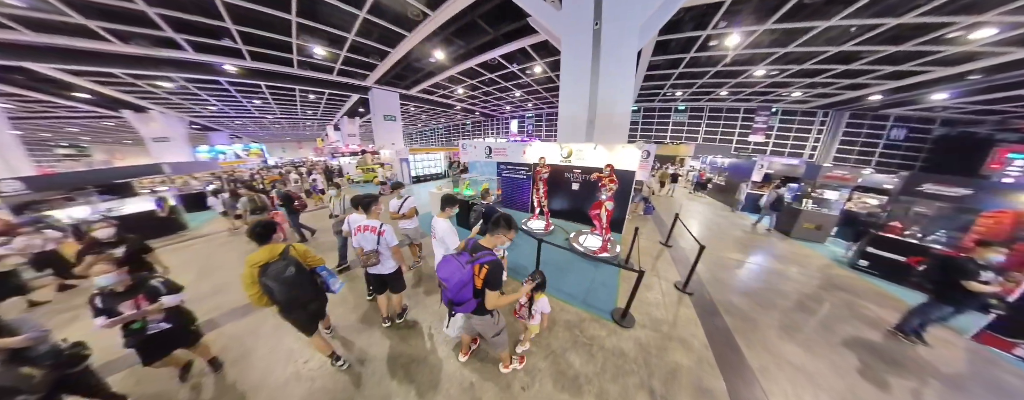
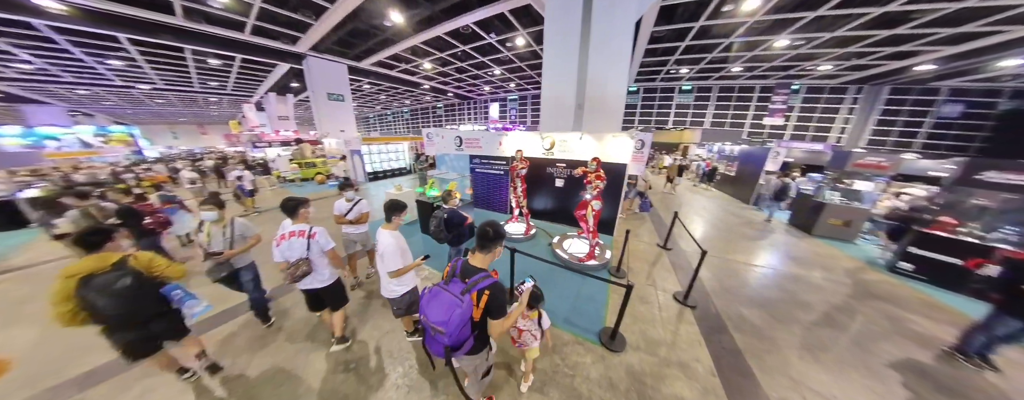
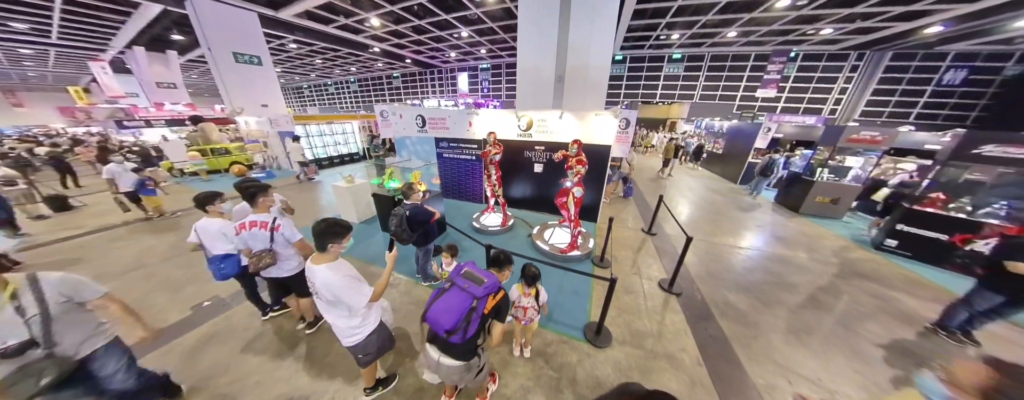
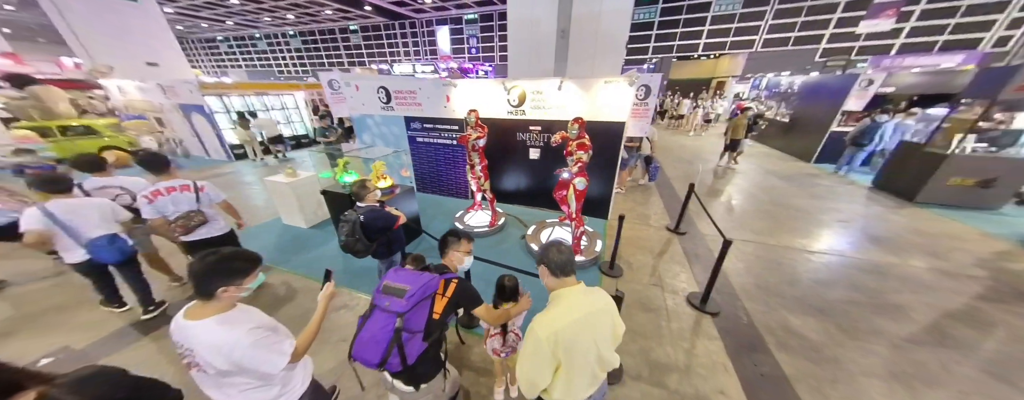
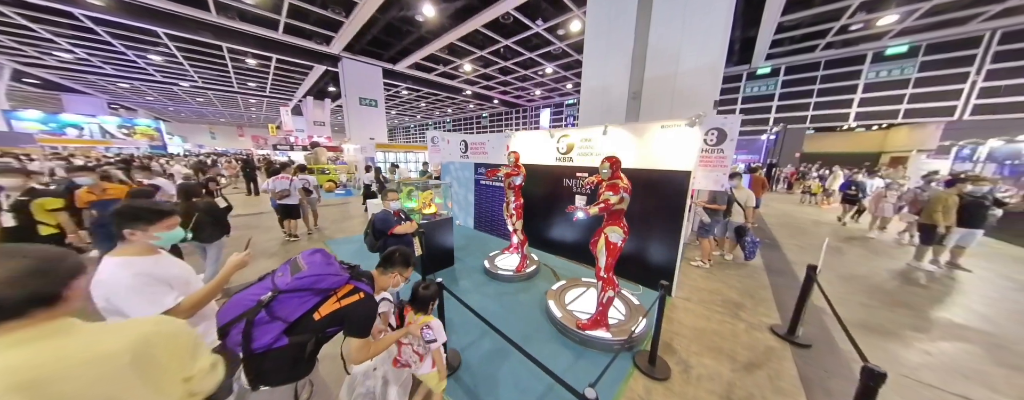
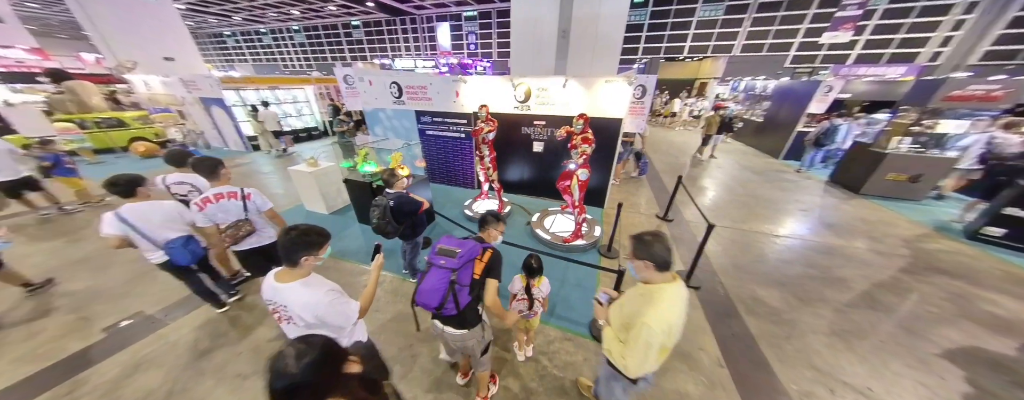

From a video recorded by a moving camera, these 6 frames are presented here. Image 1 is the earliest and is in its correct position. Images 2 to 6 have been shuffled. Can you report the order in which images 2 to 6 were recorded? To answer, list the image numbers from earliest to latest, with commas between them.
2, 3, 6, 4, 5
